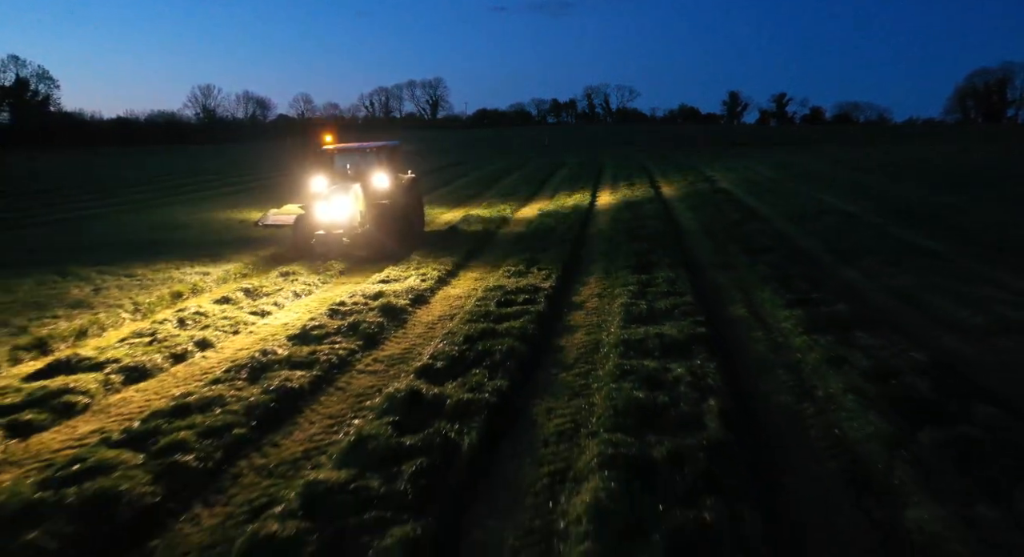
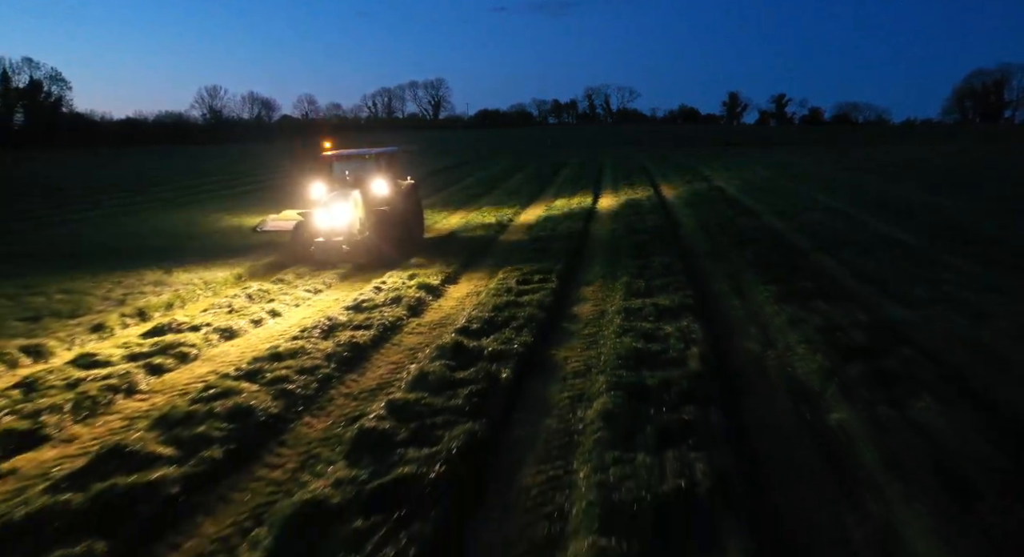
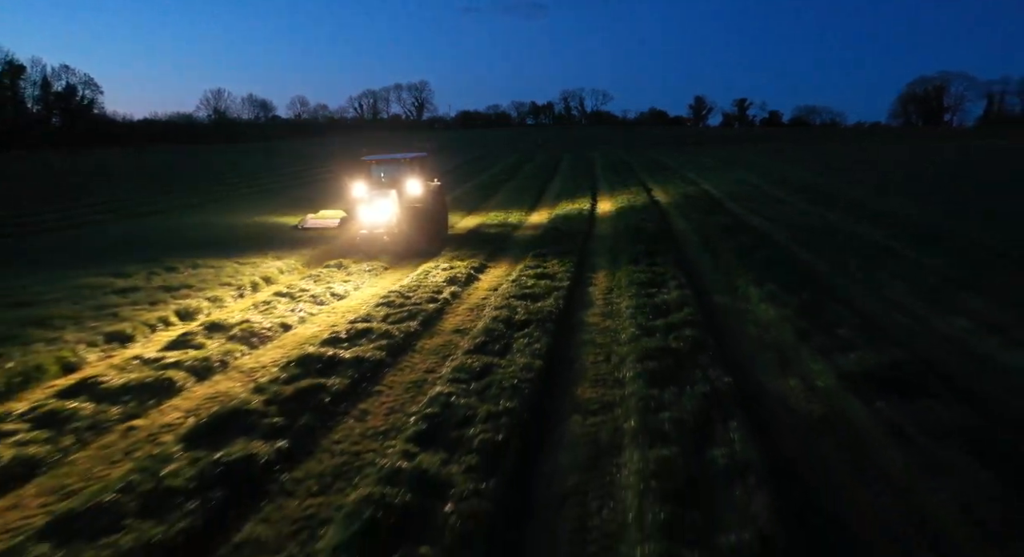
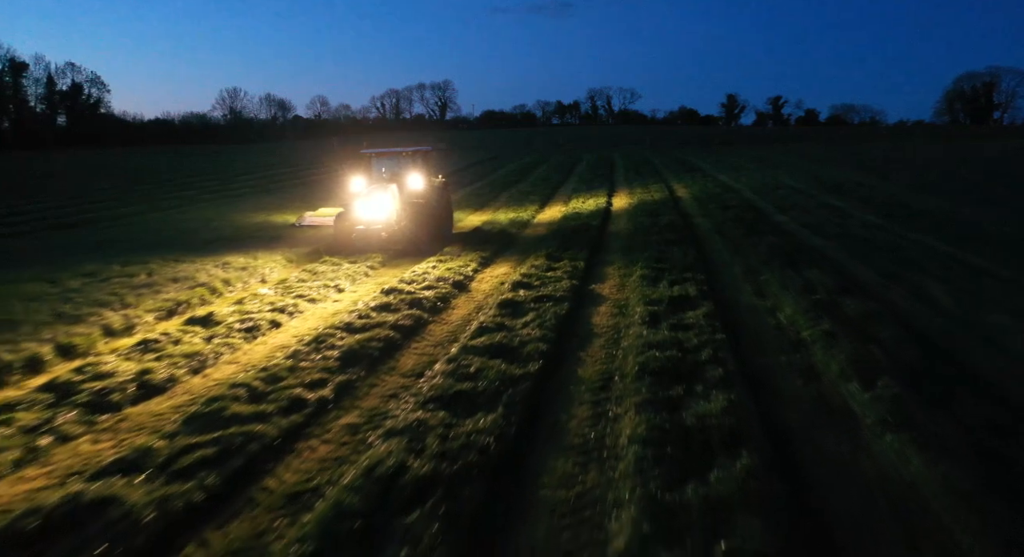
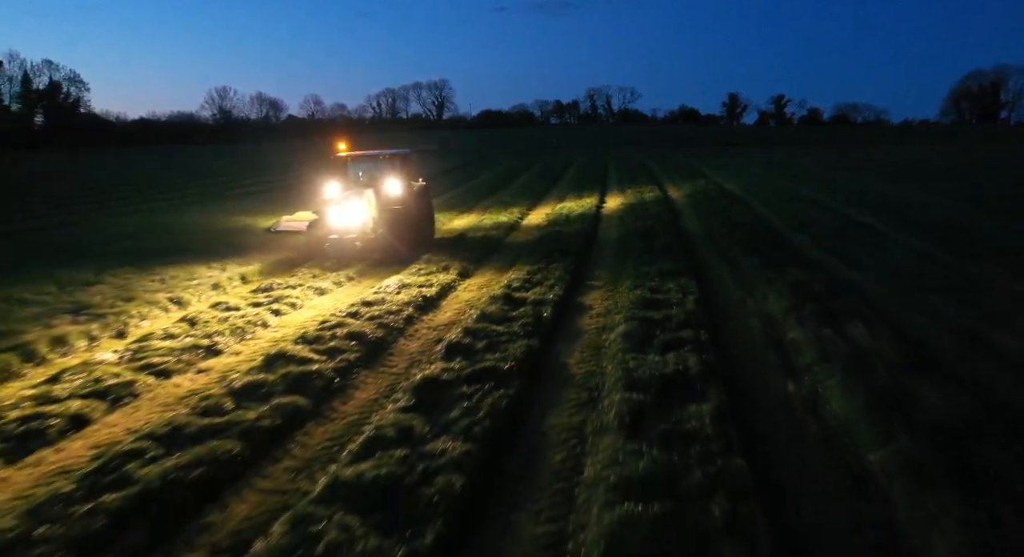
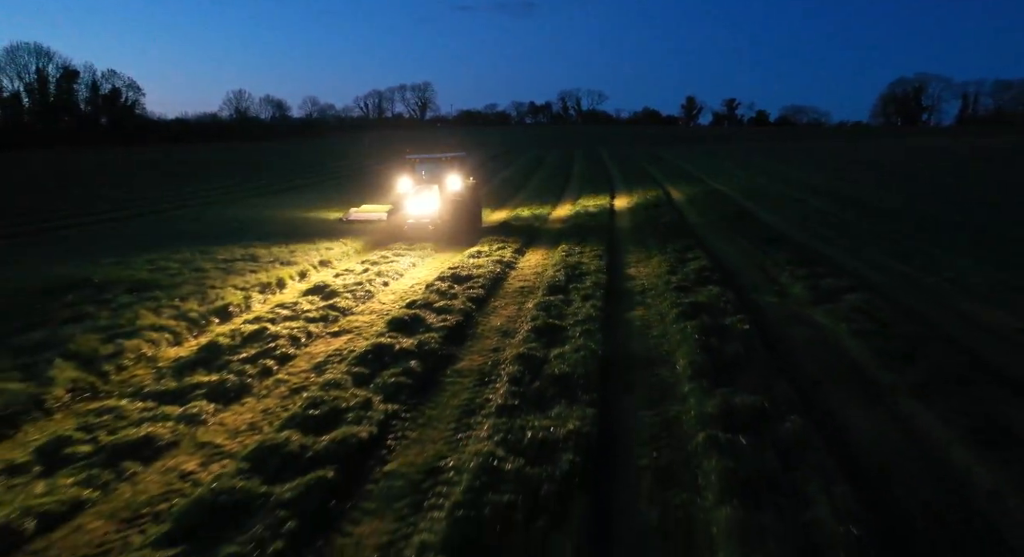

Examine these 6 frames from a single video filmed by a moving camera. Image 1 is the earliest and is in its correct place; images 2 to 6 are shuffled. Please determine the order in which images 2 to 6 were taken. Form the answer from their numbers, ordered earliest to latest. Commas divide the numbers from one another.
2, 5, 4, 3, 6
